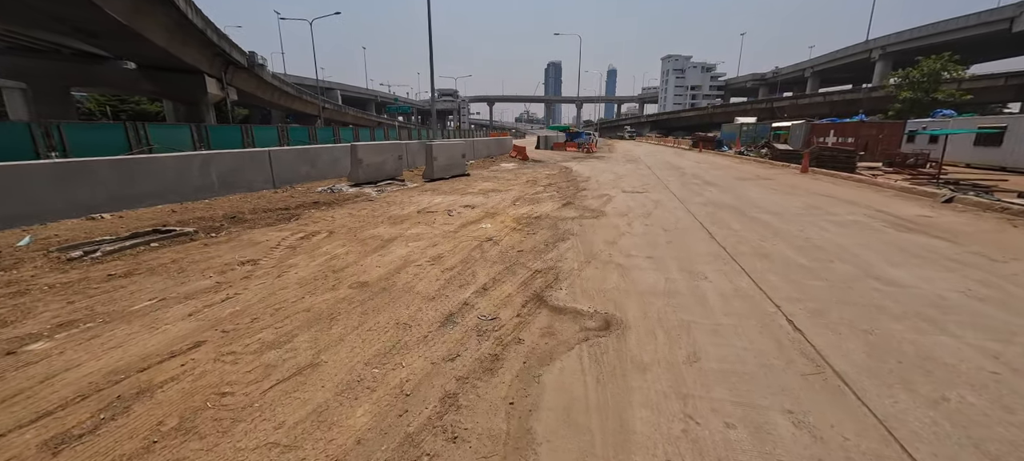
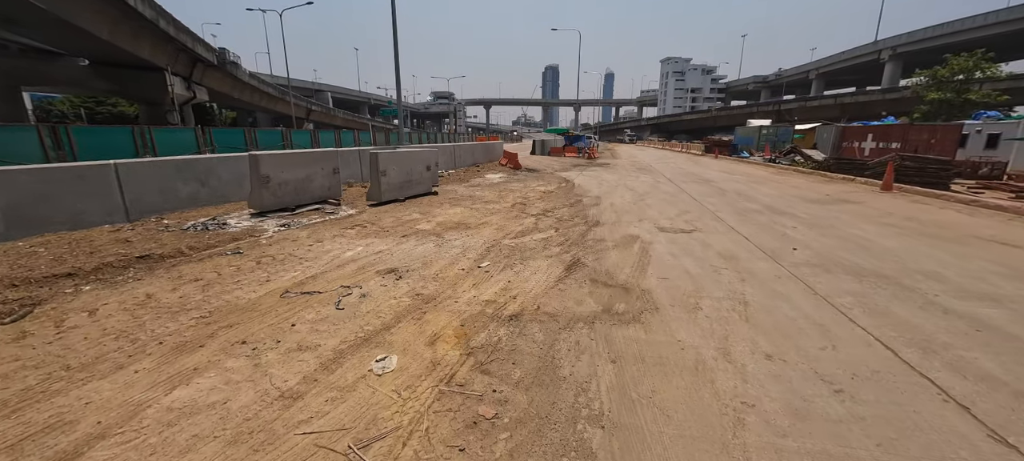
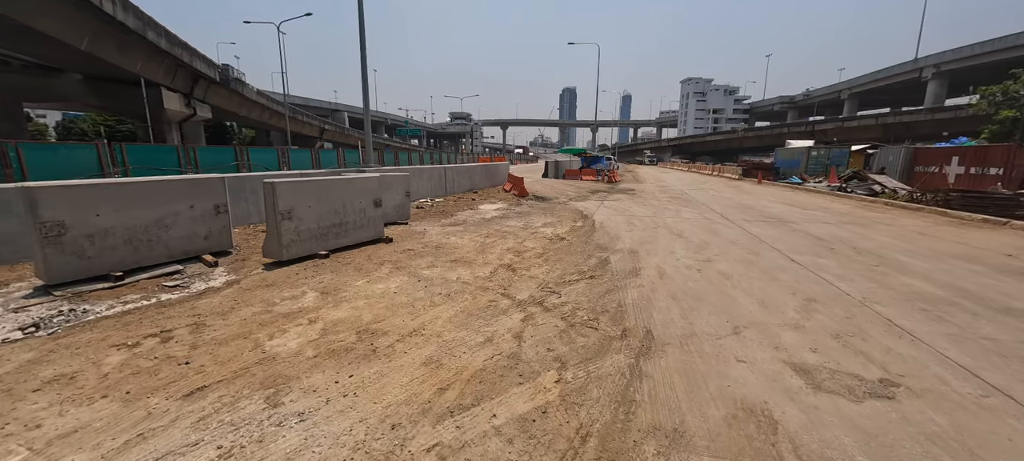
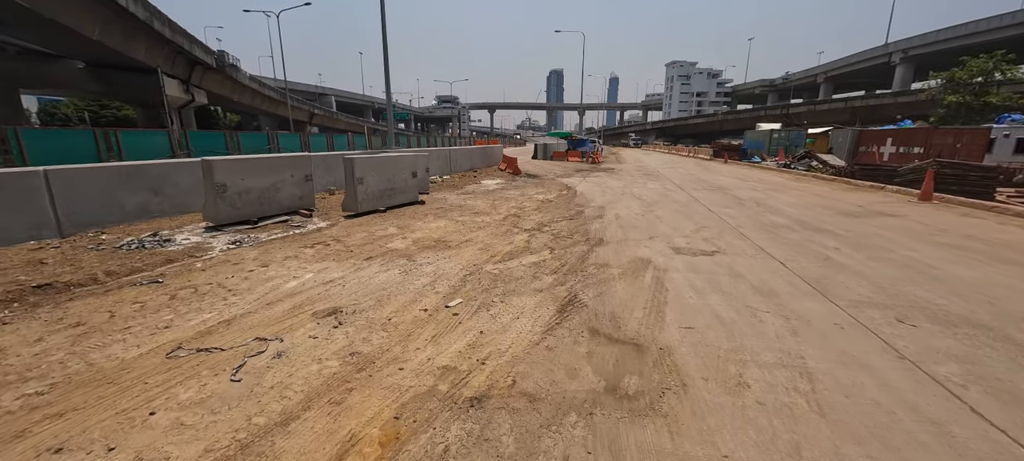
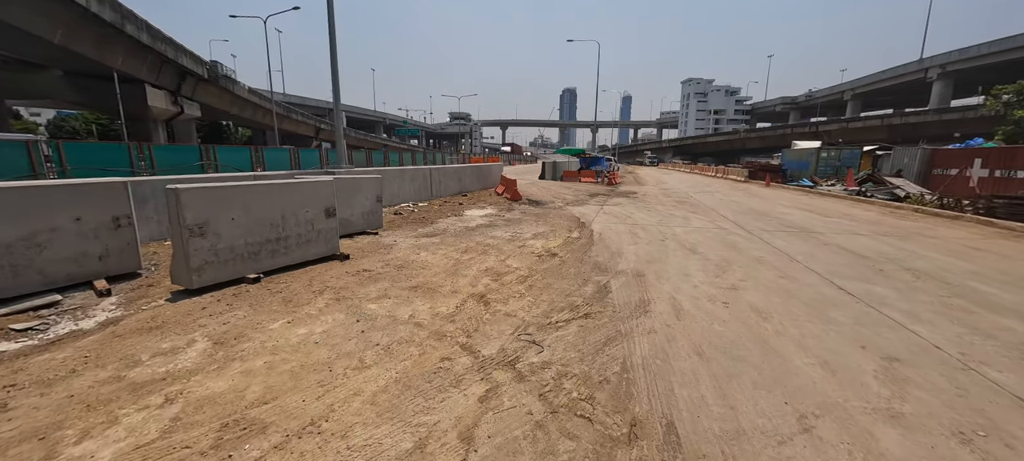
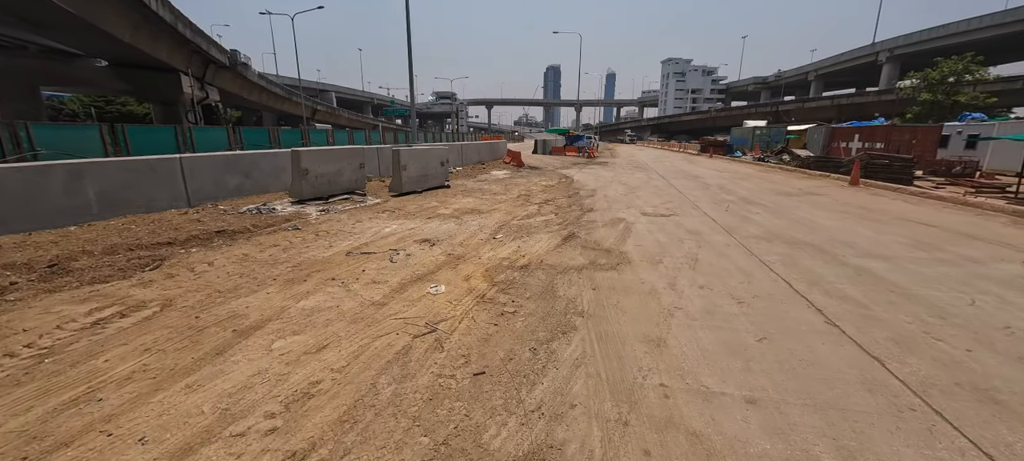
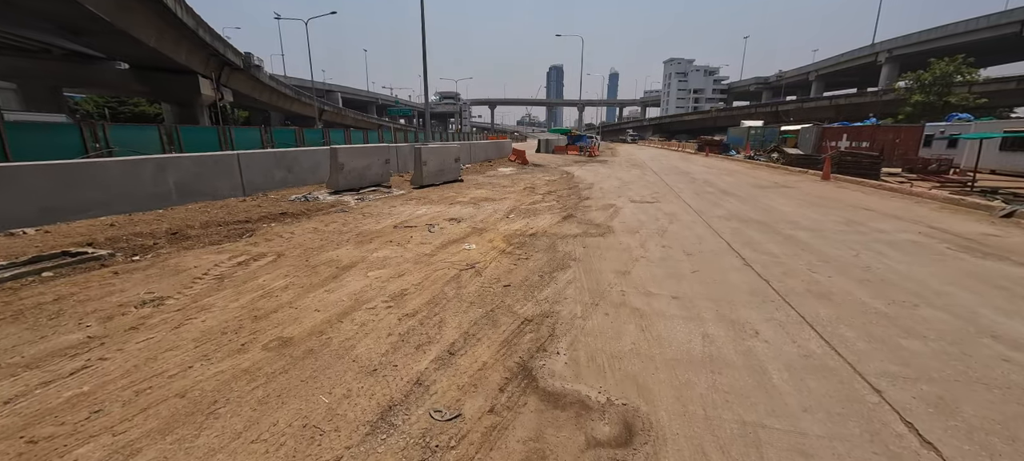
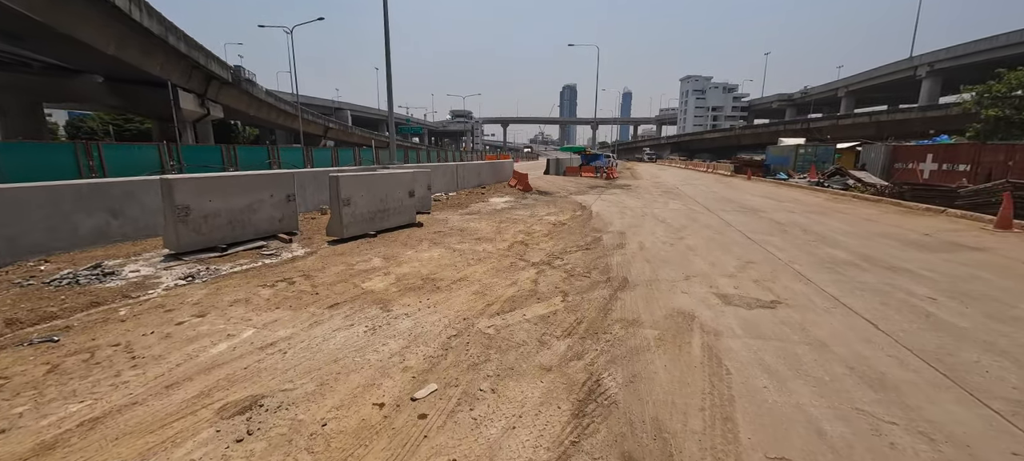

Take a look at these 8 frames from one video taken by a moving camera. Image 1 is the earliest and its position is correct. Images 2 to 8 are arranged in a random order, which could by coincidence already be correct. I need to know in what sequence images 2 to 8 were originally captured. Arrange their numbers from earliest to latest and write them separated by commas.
7, 6, 2, 4, 8, 3, 5
